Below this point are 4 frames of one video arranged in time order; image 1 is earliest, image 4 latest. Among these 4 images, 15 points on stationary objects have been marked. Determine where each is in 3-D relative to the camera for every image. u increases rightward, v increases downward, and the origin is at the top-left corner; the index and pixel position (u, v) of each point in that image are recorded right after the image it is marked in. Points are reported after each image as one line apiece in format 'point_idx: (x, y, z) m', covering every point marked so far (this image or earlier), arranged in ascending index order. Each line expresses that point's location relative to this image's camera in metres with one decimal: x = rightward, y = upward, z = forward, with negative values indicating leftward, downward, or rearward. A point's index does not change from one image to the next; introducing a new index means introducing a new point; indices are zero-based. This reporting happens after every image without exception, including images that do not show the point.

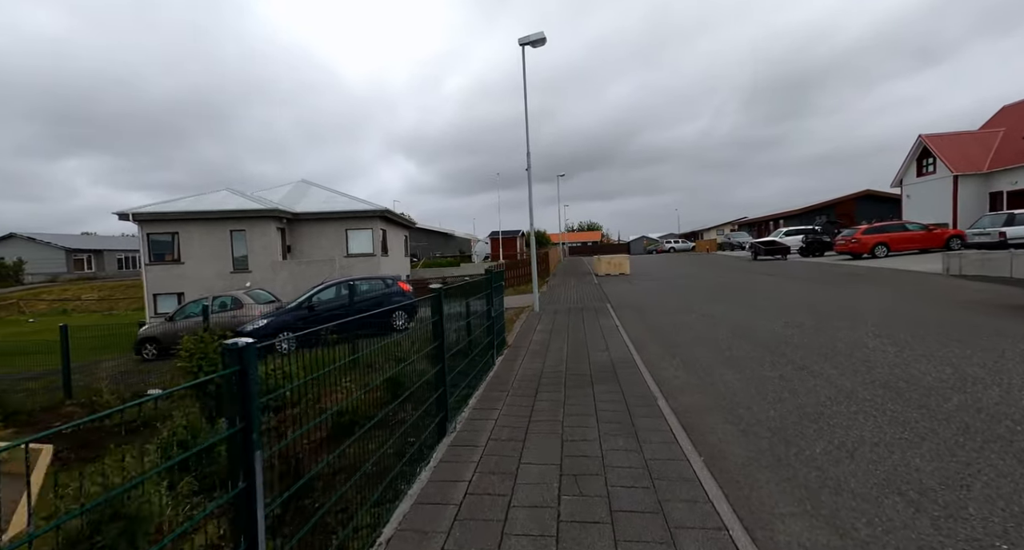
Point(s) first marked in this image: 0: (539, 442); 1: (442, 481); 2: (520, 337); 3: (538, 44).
0: (+0.3, -1.7, +4.7) m
1: (-0.6, -1.8, +4.1) m
2: (+0.2, -1.3, +9.9) m
3: (+0.7, +6.0, +11.9) m
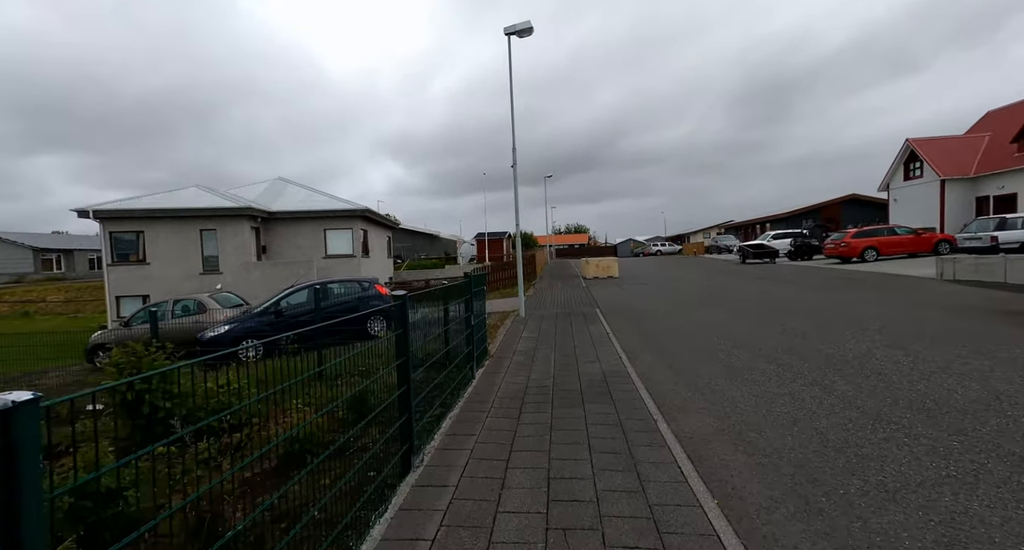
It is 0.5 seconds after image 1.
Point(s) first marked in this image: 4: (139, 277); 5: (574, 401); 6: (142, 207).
0: (+0.1, -1.8, +4.0) m
1: (-0.8, -1.9, +3.3) m
2: (-0.2, -1.4, +9.2) m
3: (+0.3, +6.0, +11.2) m
4: (-15.6, -0.1, +19.0) m
5: (+0.8, -1.6, +5.9) m
6: (-15.5, +2.9, +19.0) m
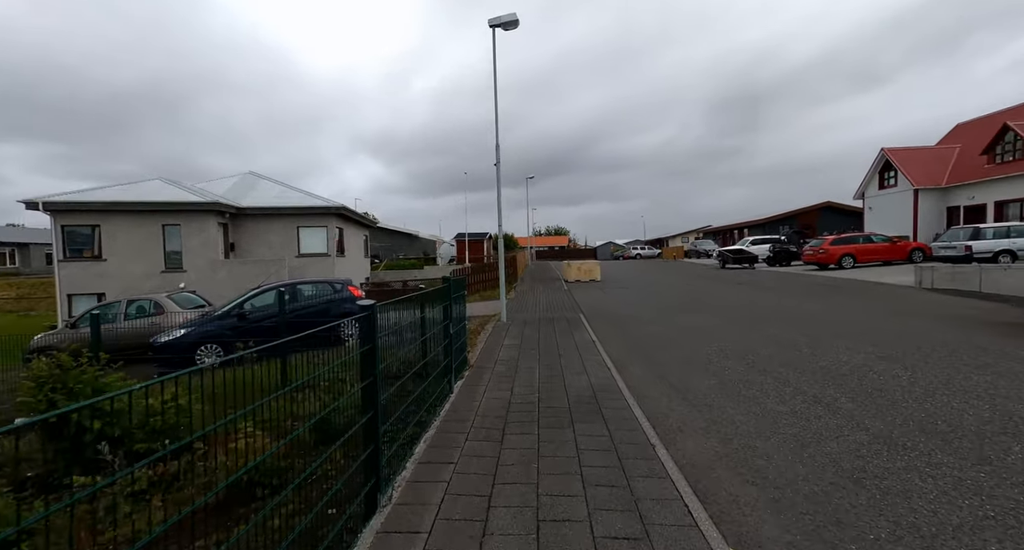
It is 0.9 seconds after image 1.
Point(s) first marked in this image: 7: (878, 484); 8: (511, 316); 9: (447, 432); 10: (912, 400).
0: (0.0, -1.8, +3.5) m
1: (-0.9, -1.9, +2.8) m
2: (-0.5, -1.5, +8.6) m
3: (0.0, +5.9, +10.7) m
4: (-16.4, 0.0, +17.8) m
5: (+0.6, -1.7, +5.4) m
6: (-16.2, +3.0, +17.9) m
7: (+2.8, -1.6, +3.5) m
8: (0.0, -1.2, +12.9) m
9: (-0.7, -1.8, +5.2) m
10: (+4.6, -1.4, +5.2) m
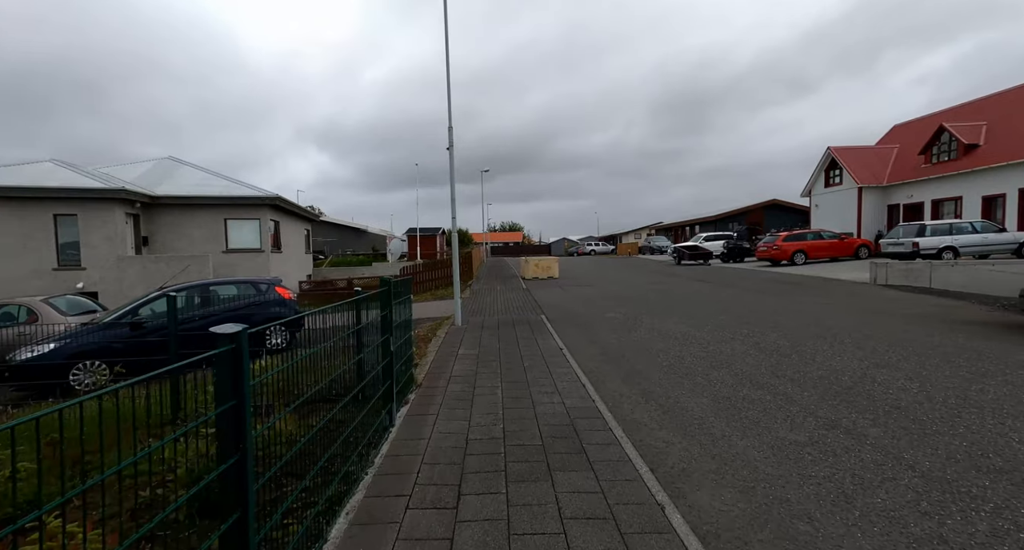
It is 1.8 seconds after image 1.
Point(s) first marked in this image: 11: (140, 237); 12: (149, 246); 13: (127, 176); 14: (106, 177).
0: (-0.2, -1.9, +2.3) m
1: (-1.0, -2.0, +1.5) m
2: (-1.2, -1.5, +7.4) m
3: (-1.0, +5.9, +9.4) m
4: (-18.0, +0.1, +14.8) m
5: (+0.2, -1.7, +4.3) m
6: (-17.8, +3.0, +14.9) m
7: (+2.6, -1.6, +2.6) m
8: (-1.2, -1.1, +11.7) m
9: (-1.1, -1.8, +3.9) m
10: (+4.2, -1.4, +4.4) m
11: (-14.6, +1.5, +17.7) m
12: (-14.5, +1.1, +18.0) m
13: (-16.8, +4.4, +19.8) m
14: (-15.6, +3.8, +17.5) m
